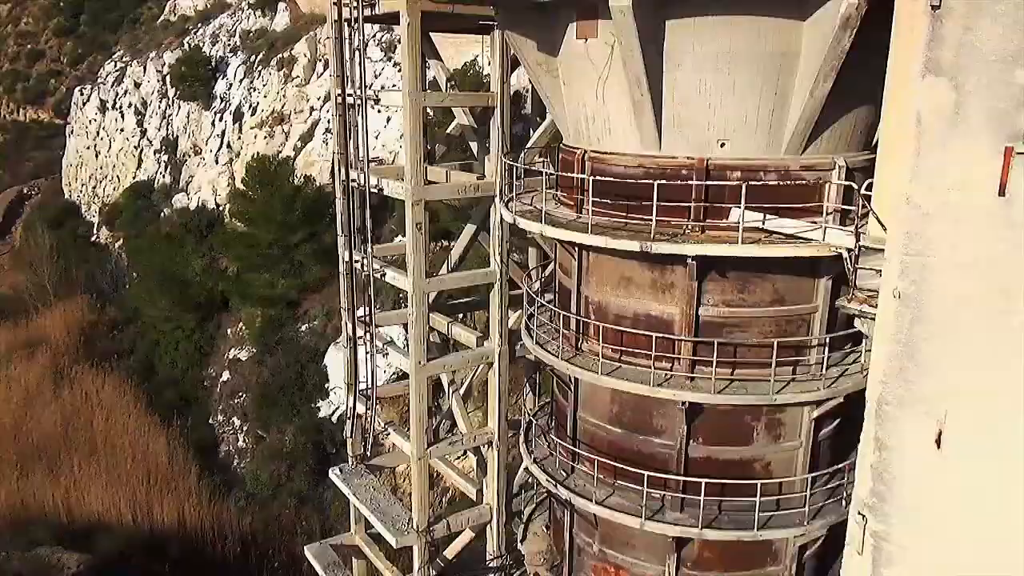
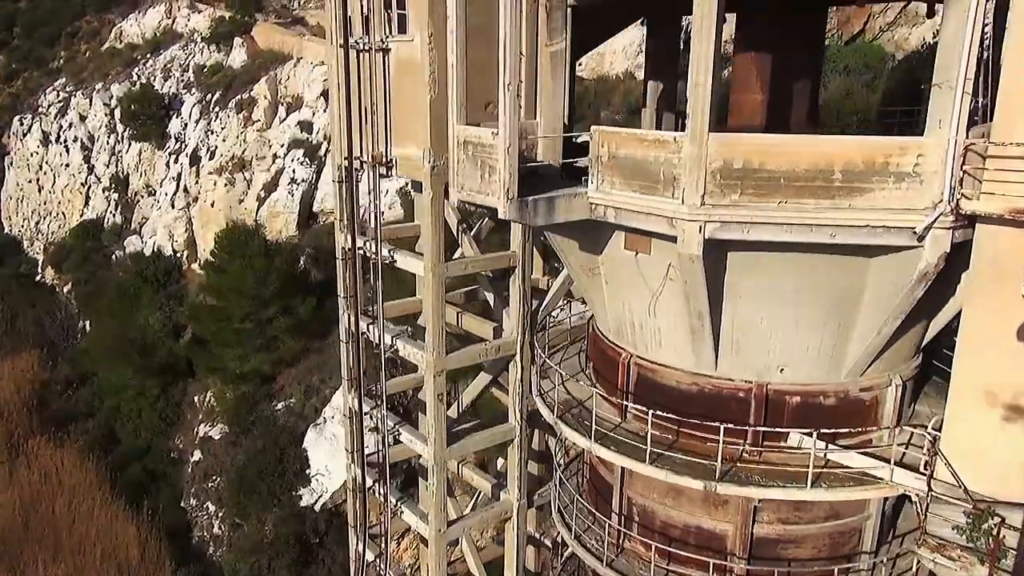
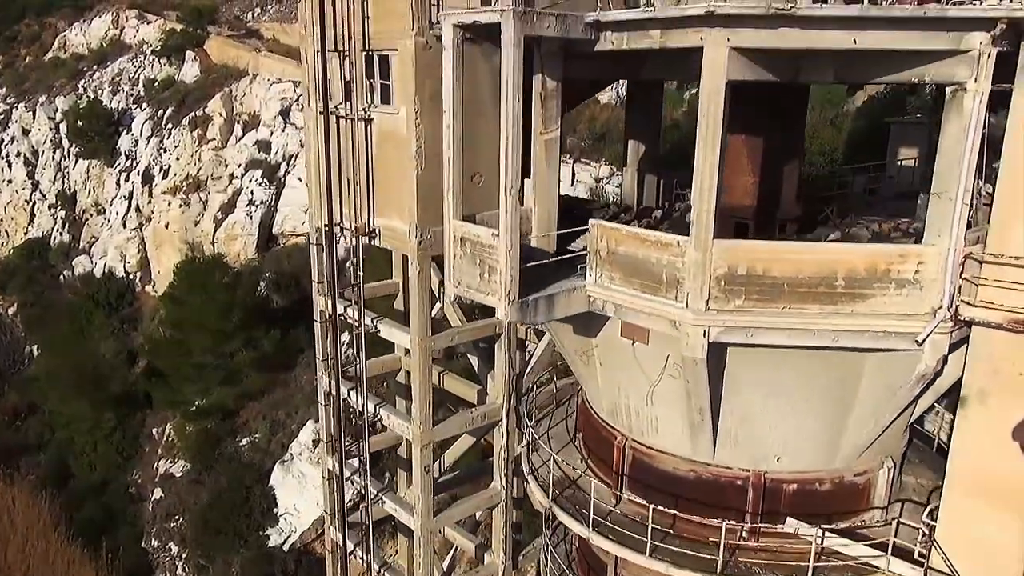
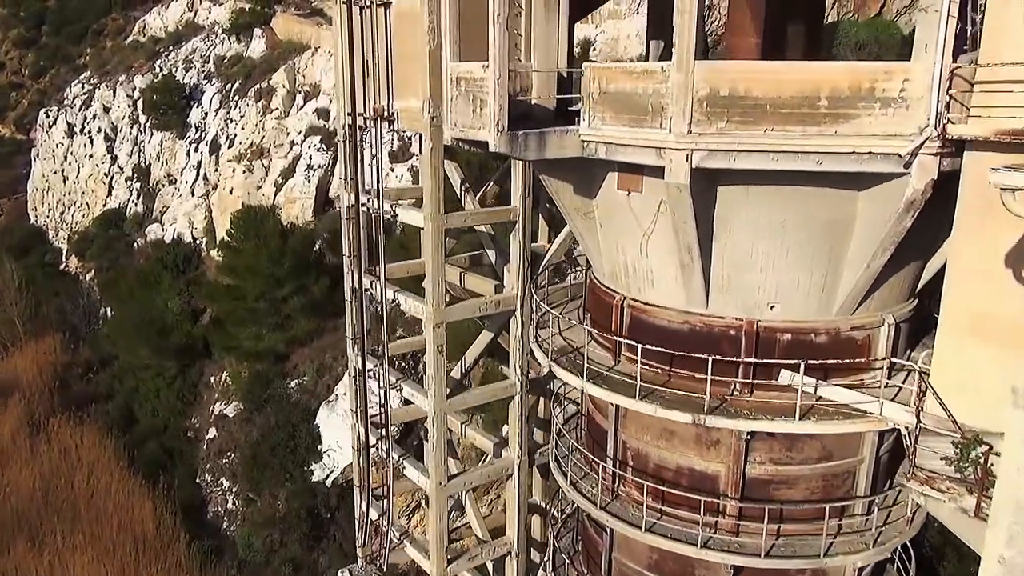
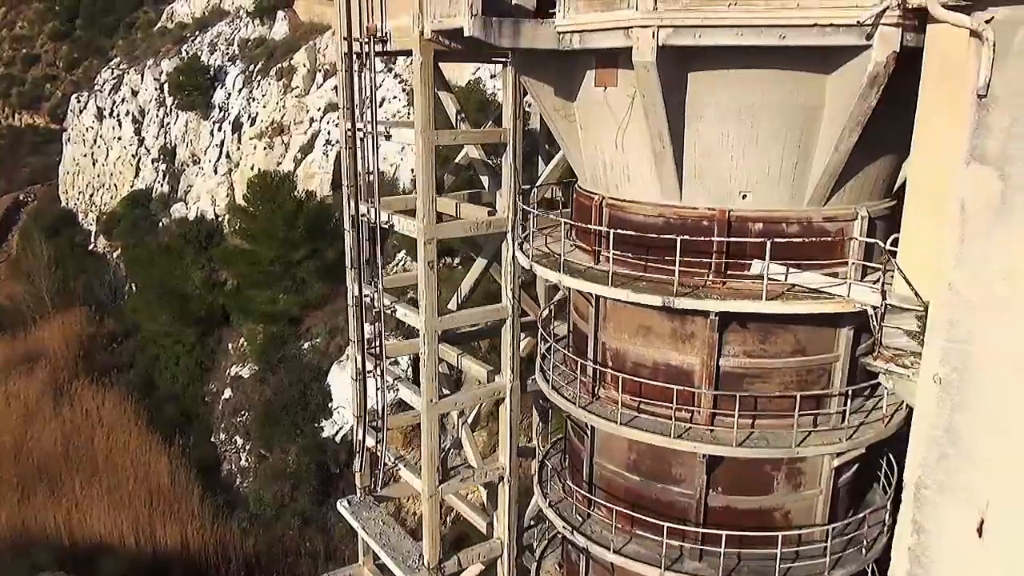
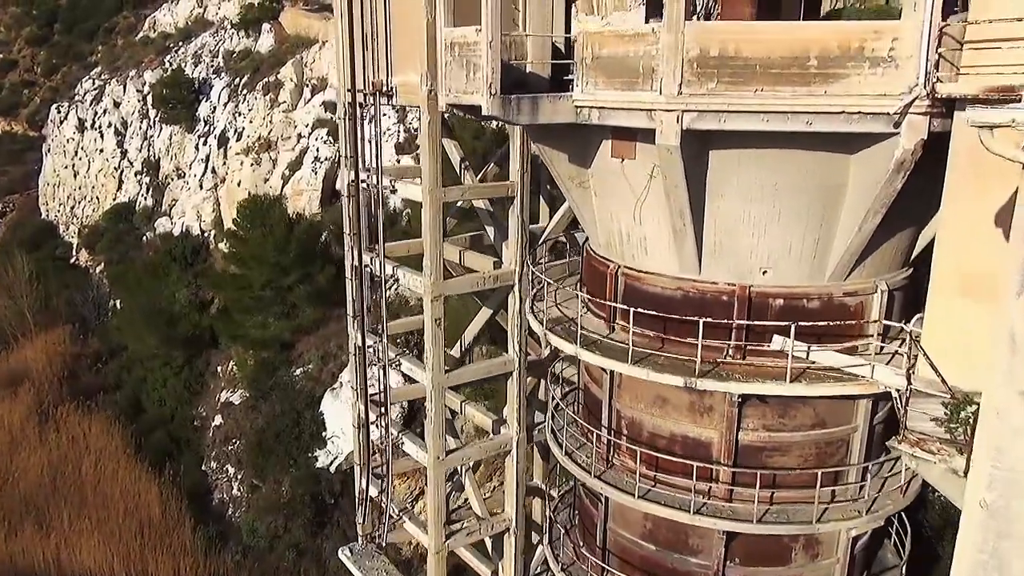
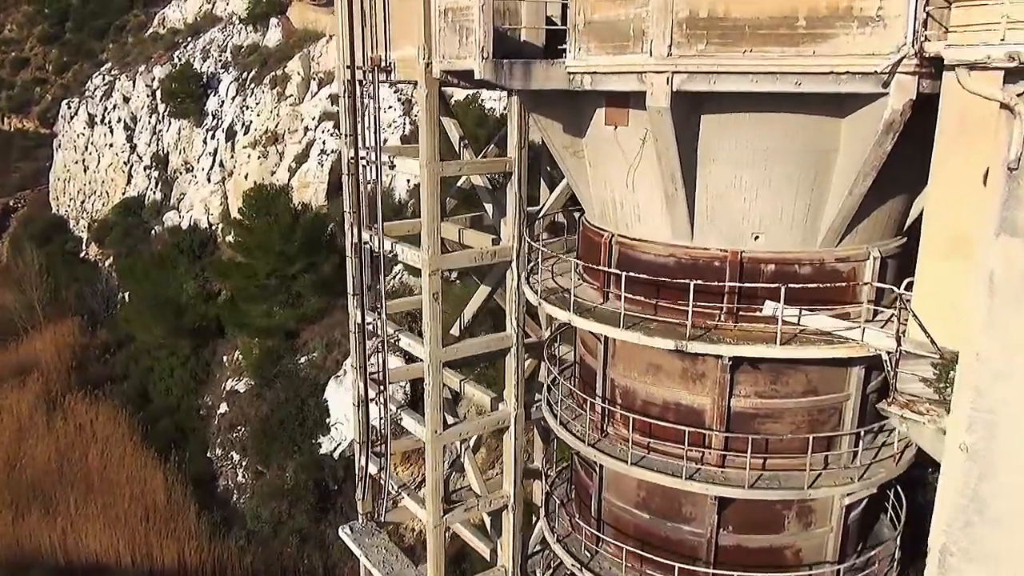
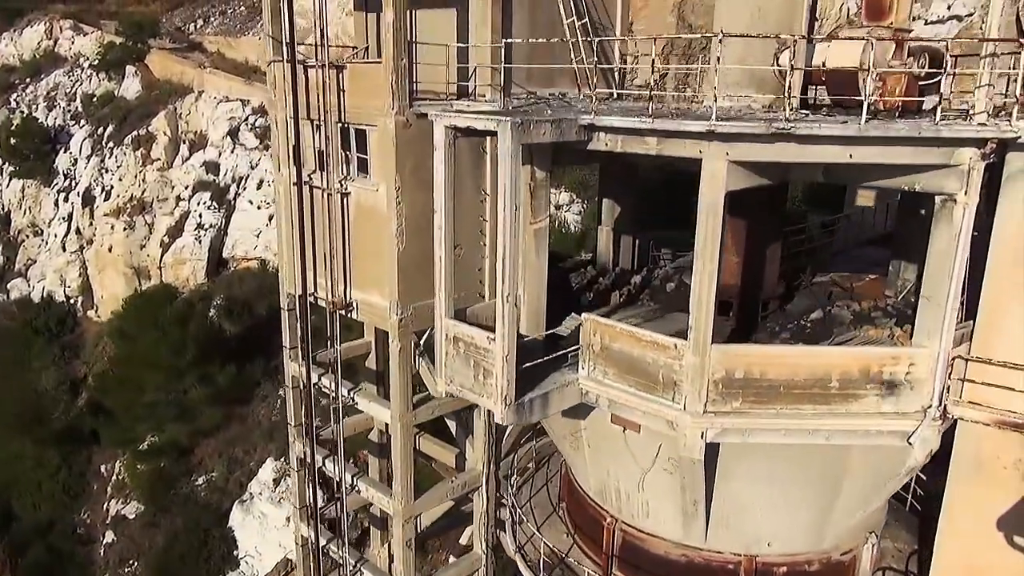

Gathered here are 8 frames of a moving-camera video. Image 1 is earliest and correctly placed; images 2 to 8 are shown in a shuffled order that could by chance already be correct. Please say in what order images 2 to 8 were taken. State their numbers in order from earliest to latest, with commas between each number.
5, 7, 6, 4, 2, 3, 8
